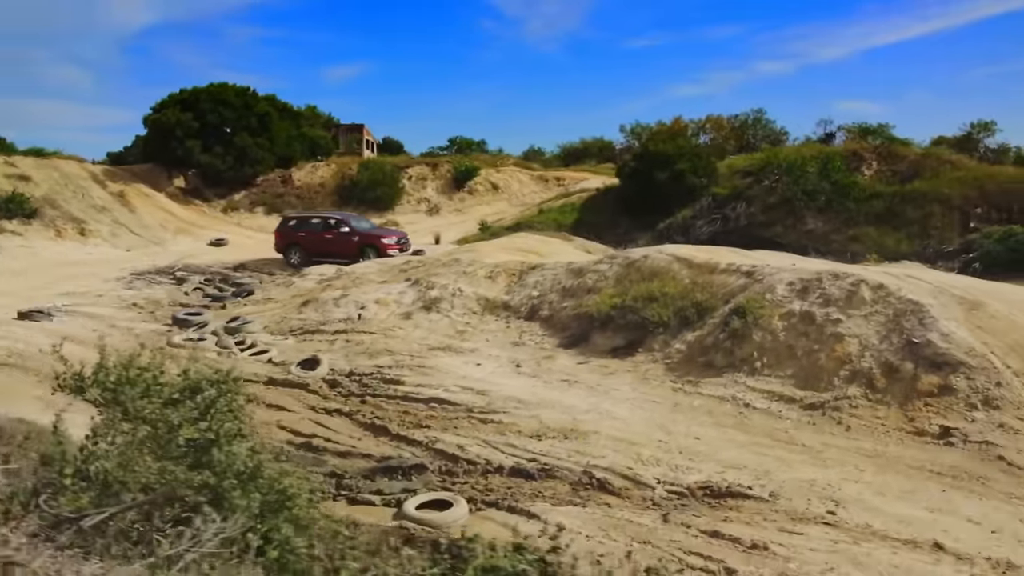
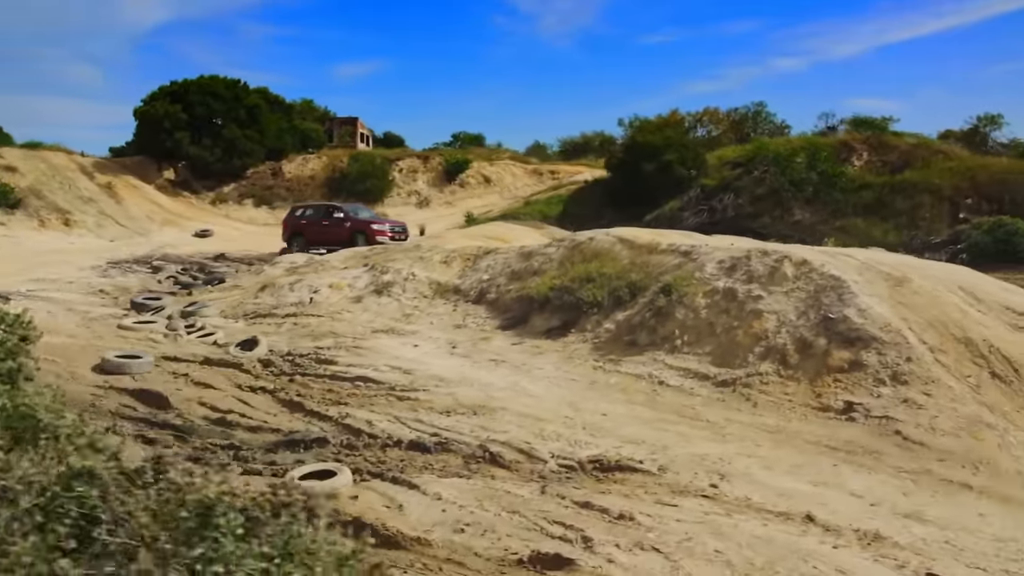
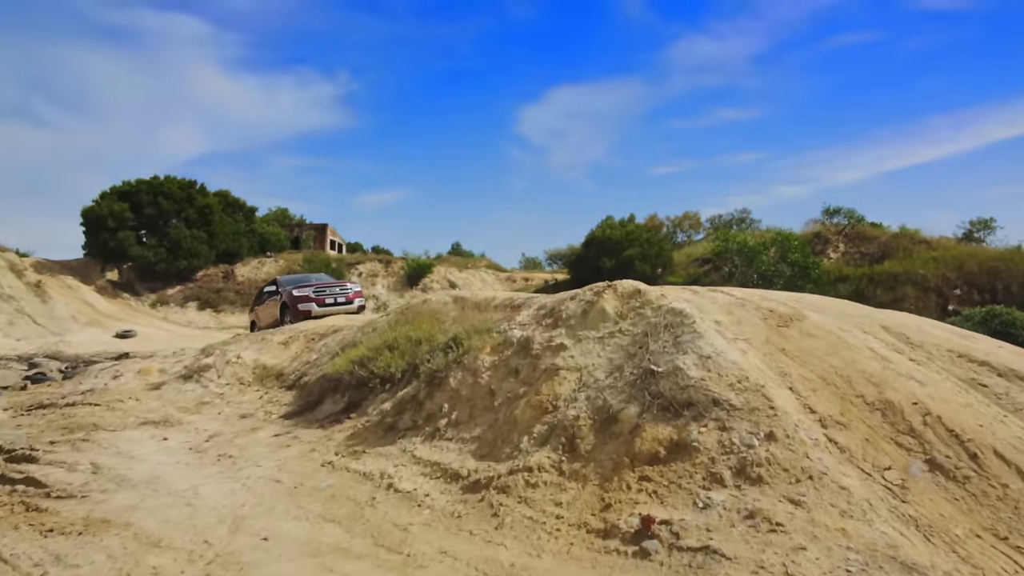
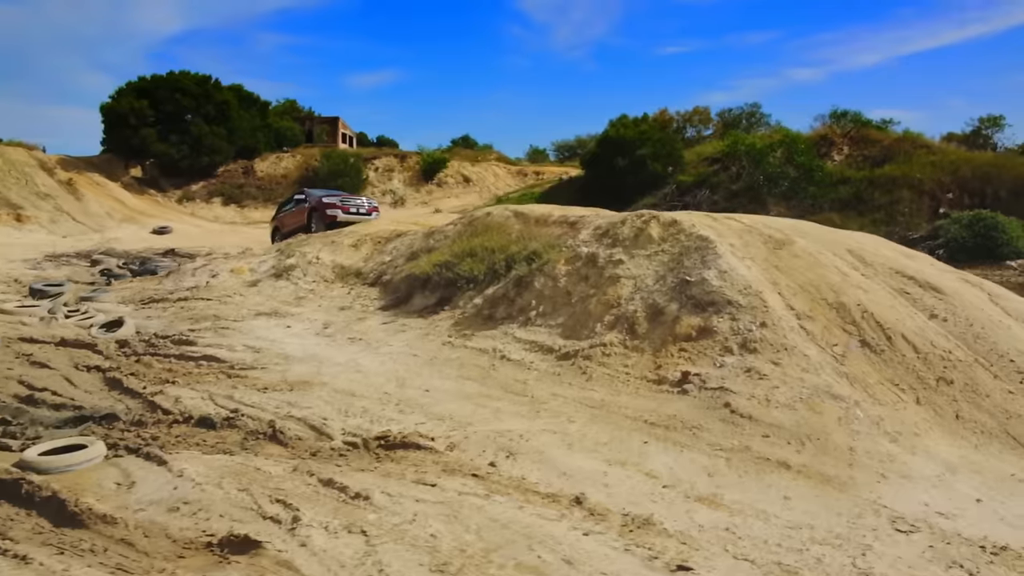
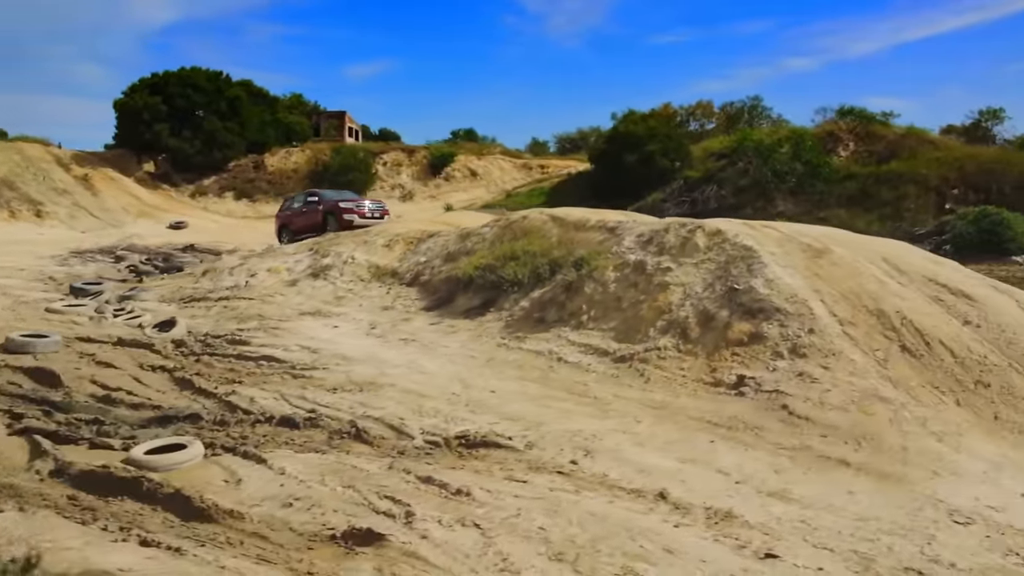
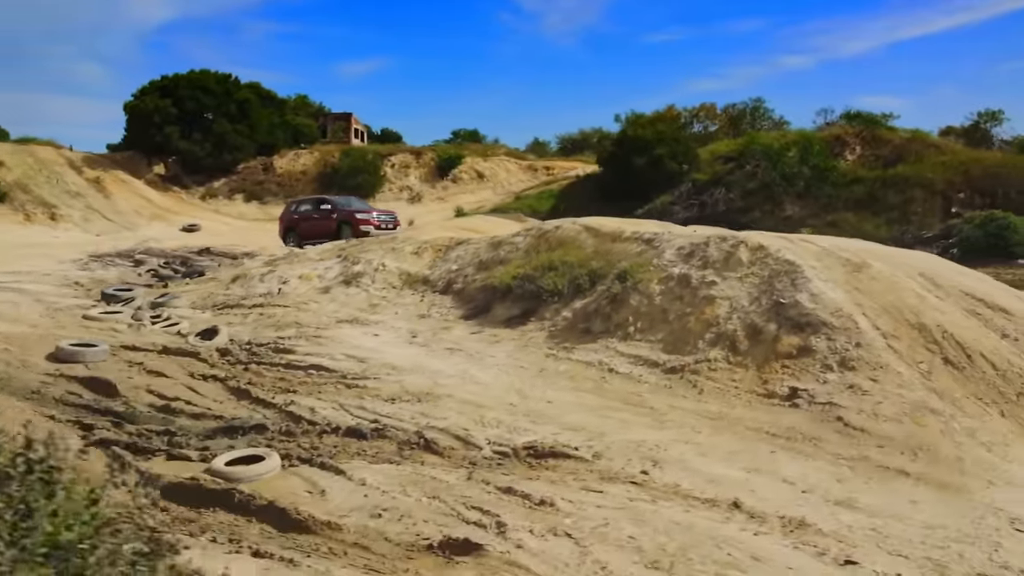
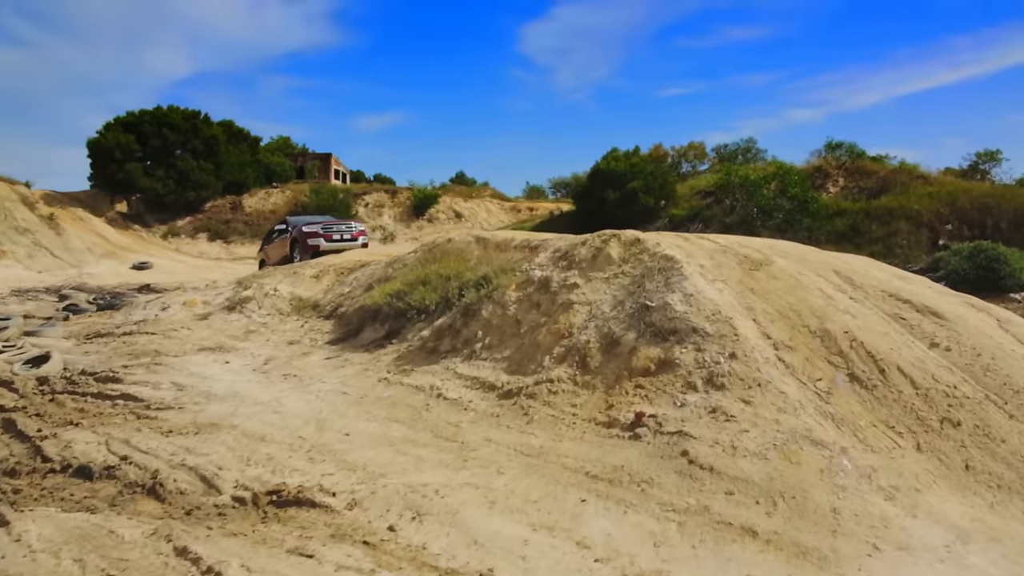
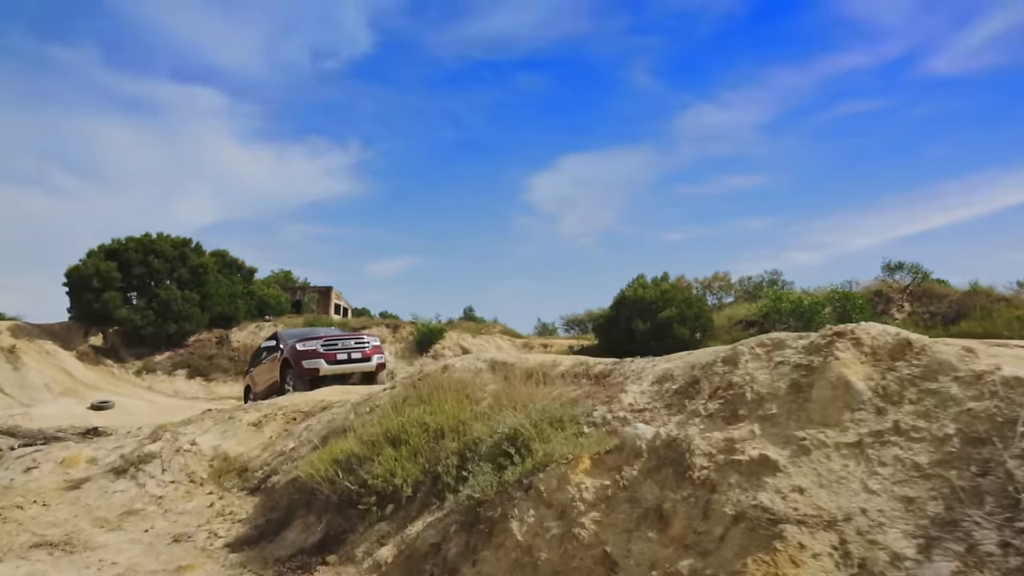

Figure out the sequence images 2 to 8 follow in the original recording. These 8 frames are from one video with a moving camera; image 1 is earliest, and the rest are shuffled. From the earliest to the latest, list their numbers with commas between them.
2, 6, 5, 4, 7, 3, 8
